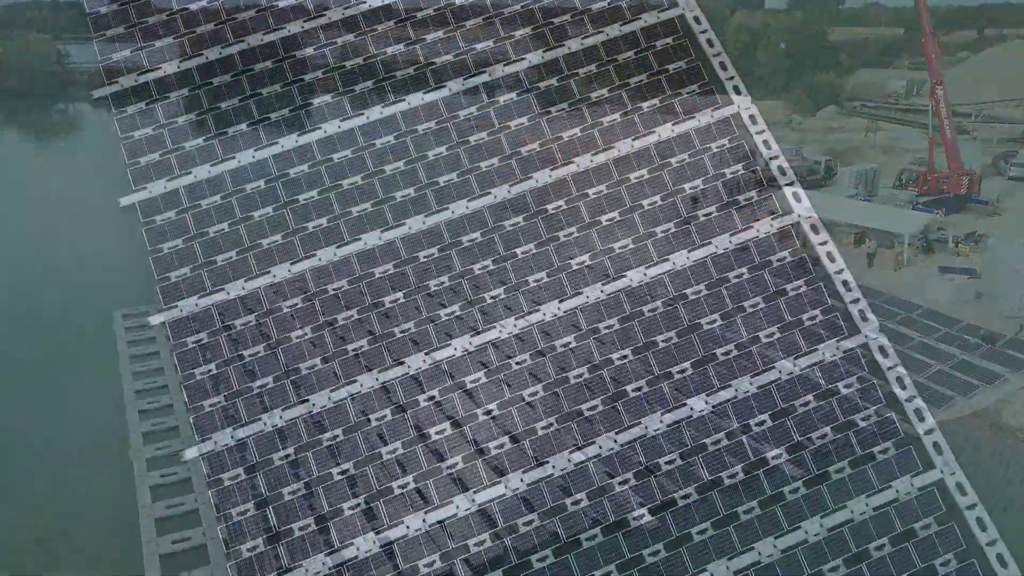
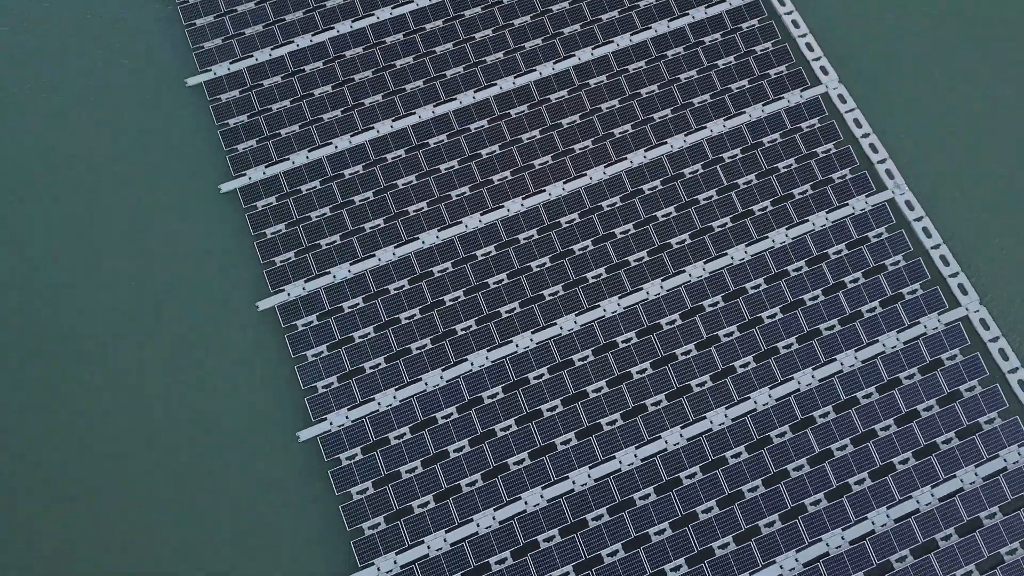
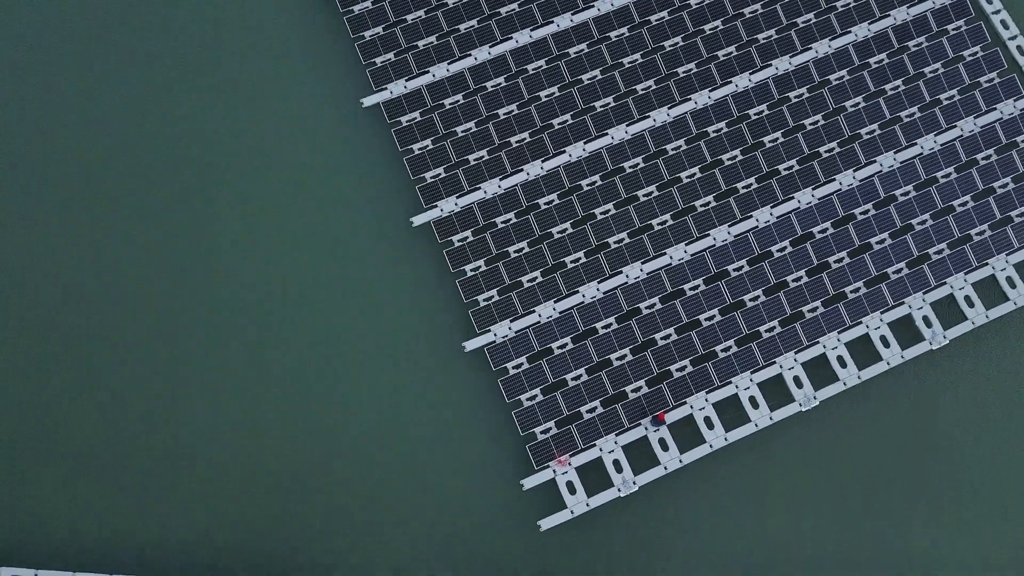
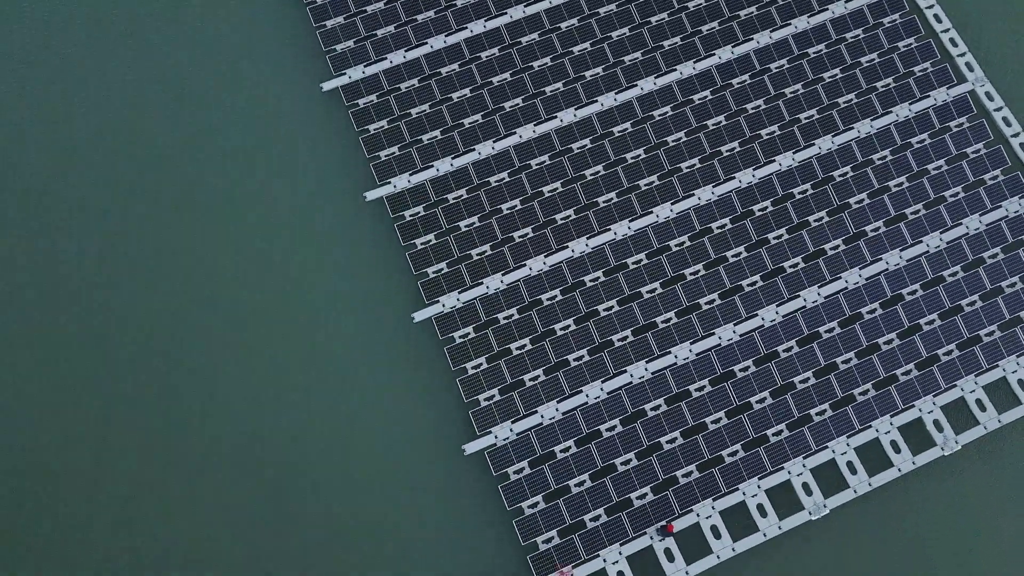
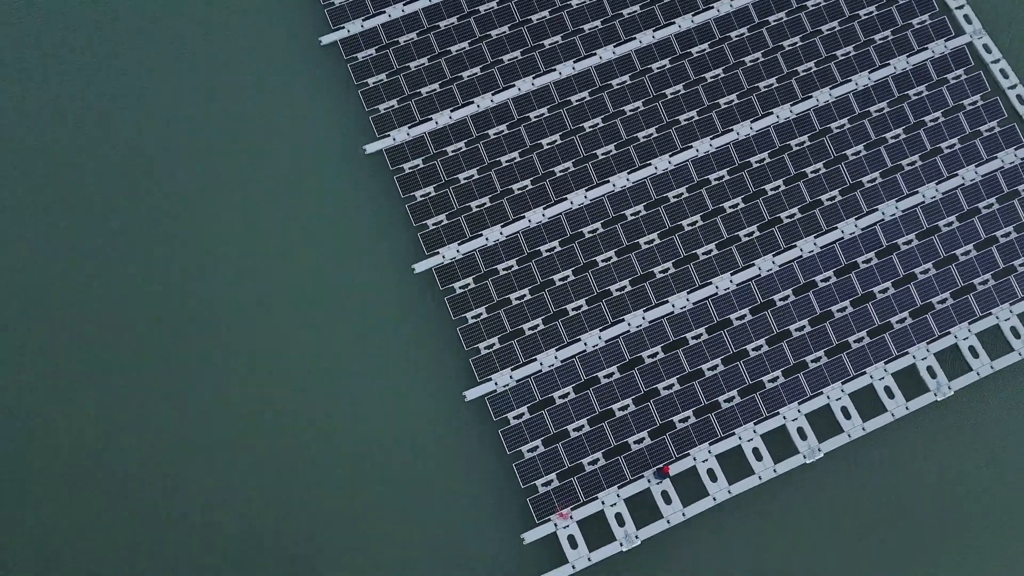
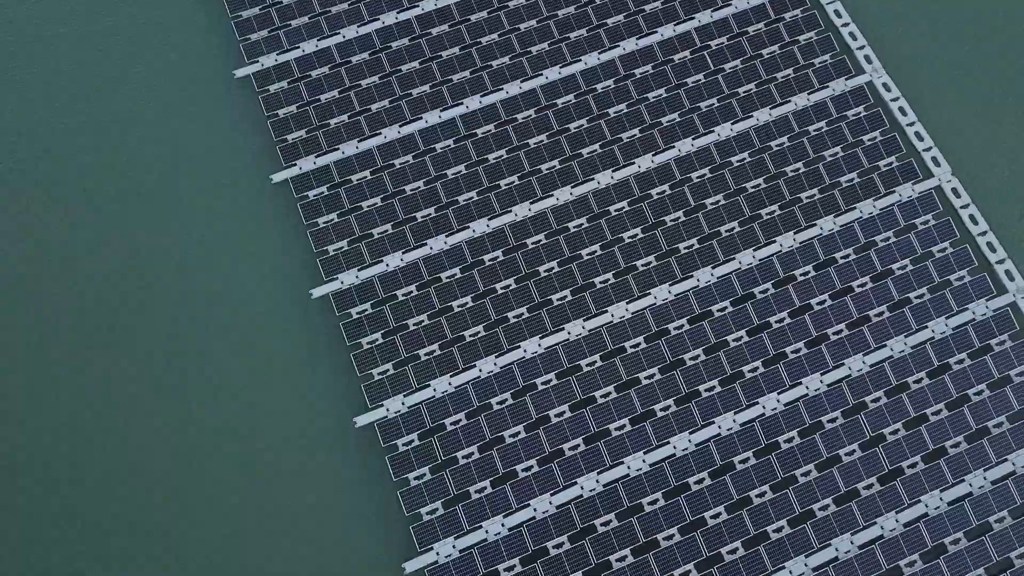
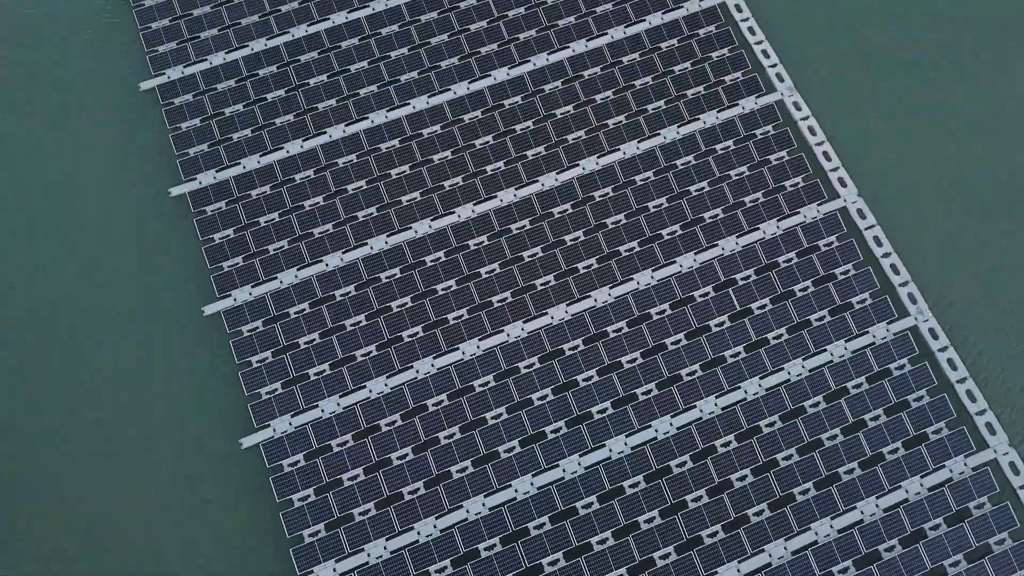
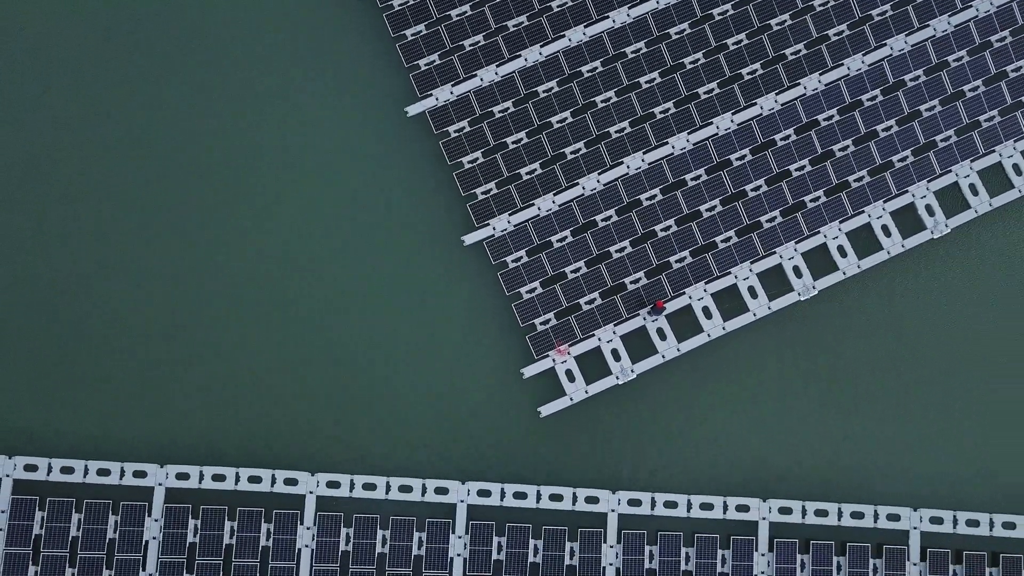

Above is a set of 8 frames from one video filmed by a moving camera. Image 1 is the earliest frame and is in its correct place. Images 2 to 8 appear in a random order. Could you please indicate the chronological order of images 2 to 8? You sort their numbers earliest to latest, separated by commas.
7, 2, 6, 4, 5, 3, 8
